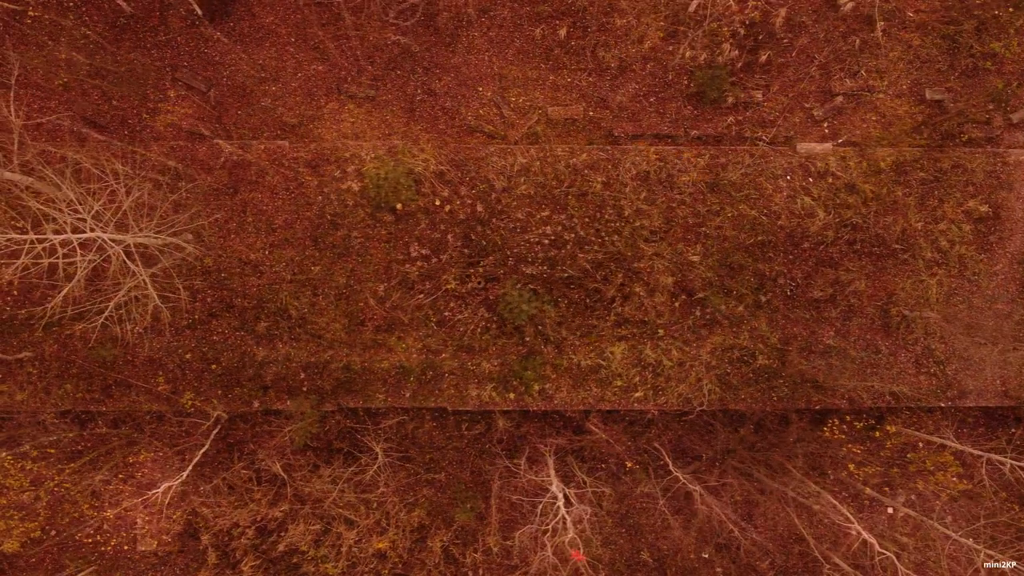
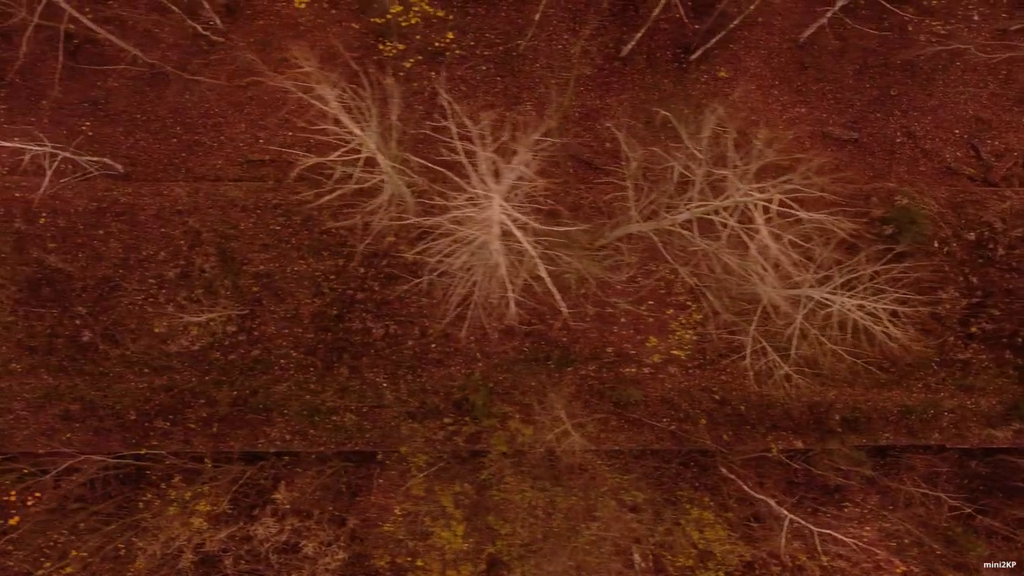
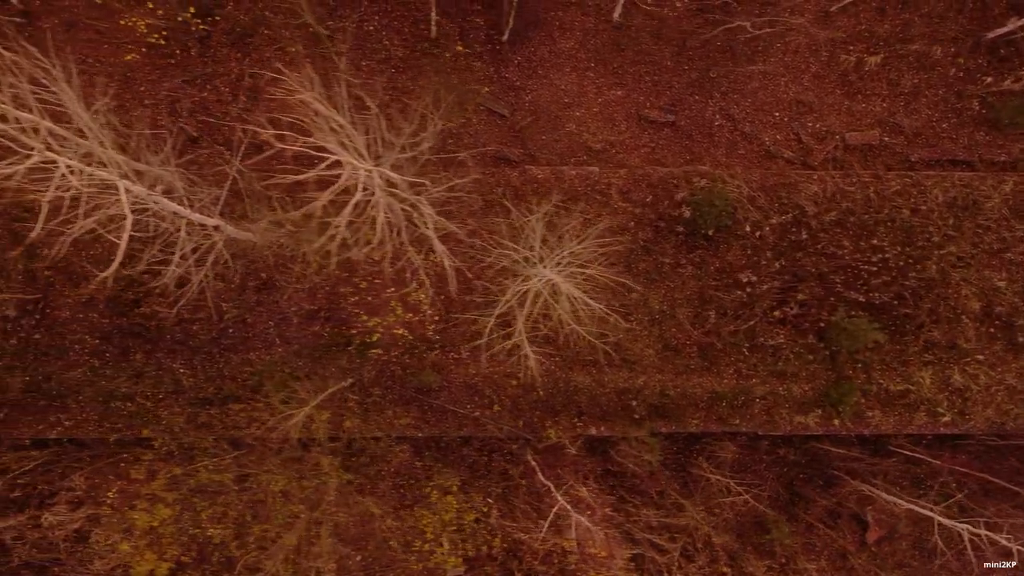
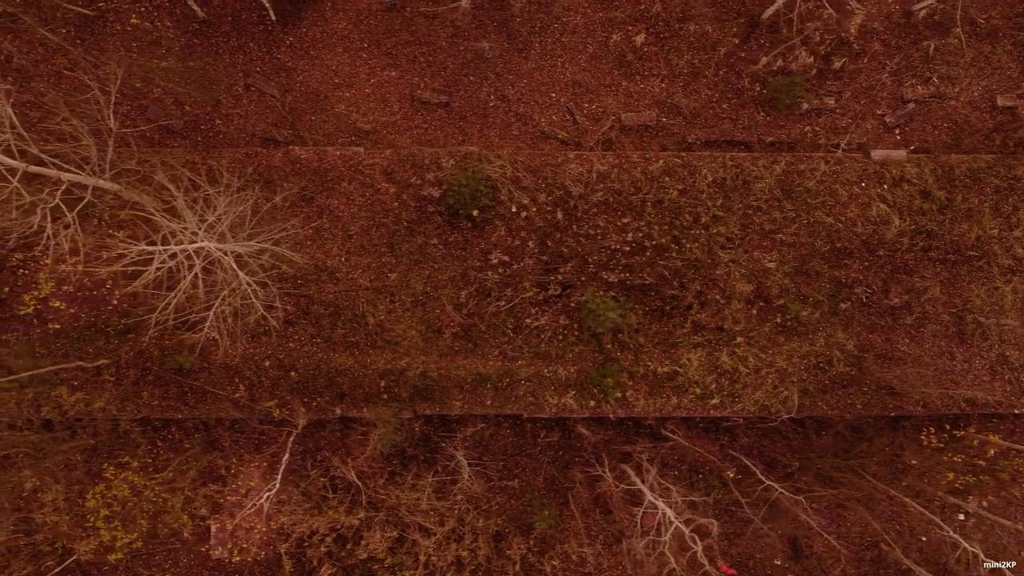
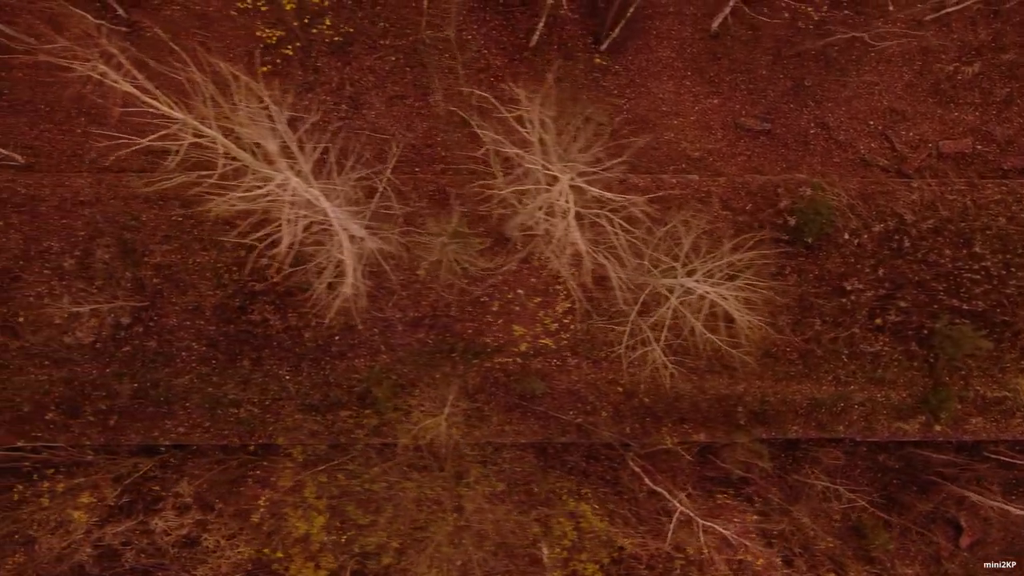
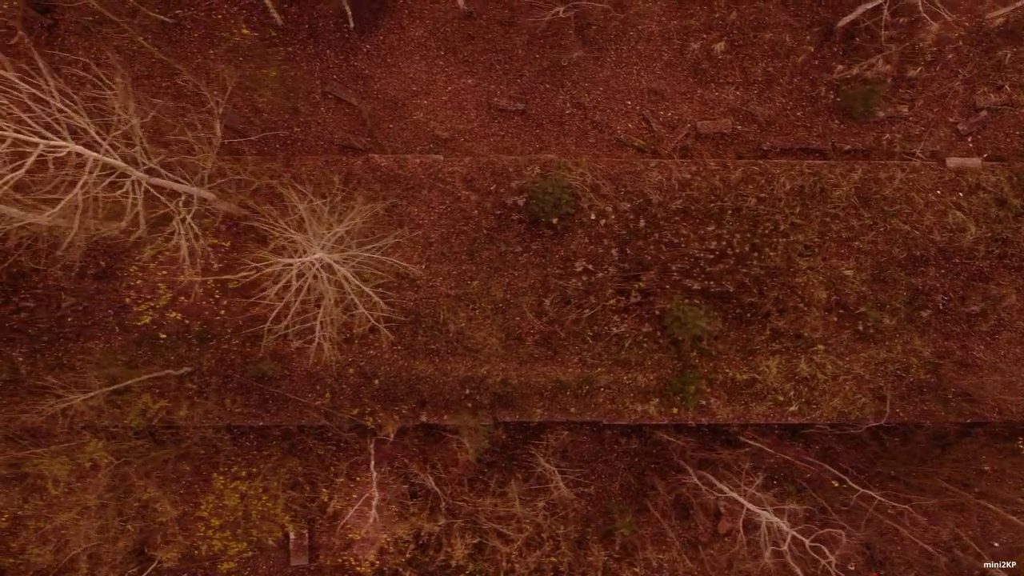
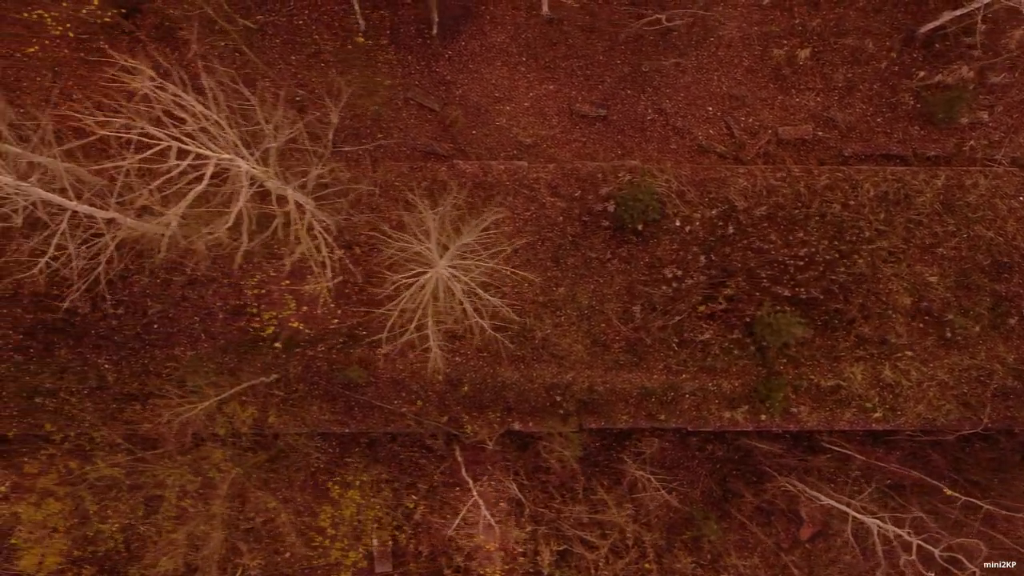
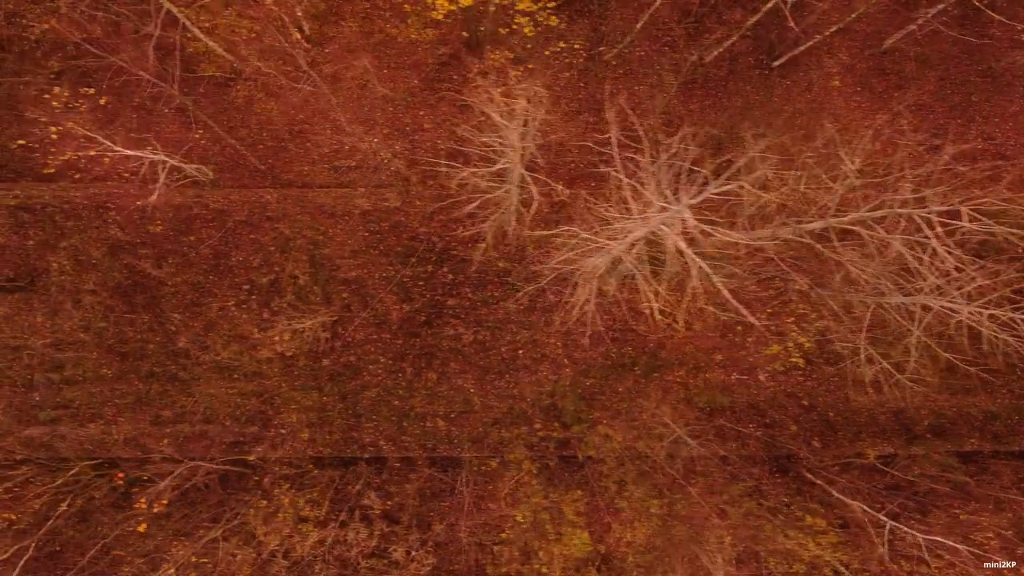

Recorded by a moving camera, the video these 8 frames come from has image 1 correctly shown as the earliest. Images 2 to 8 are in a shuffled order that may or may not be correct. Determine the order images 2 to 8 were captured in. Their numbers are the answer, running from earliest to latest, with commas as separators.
4, 6, 7, 3, 5, 2, 8
